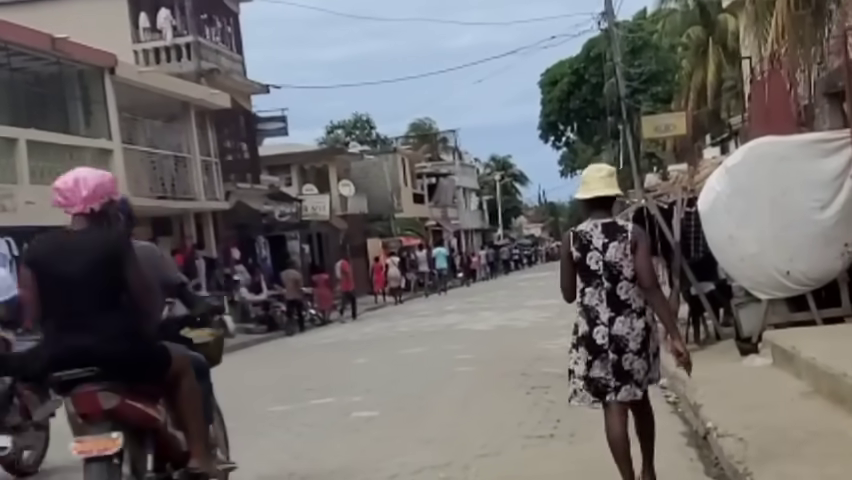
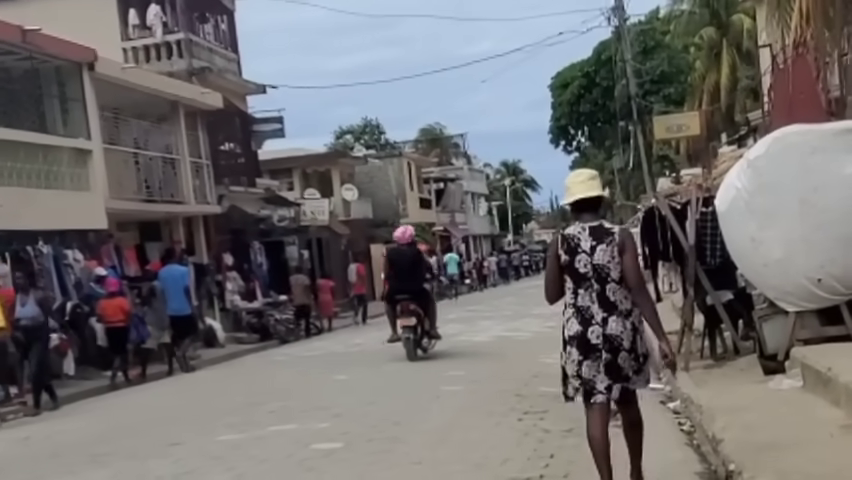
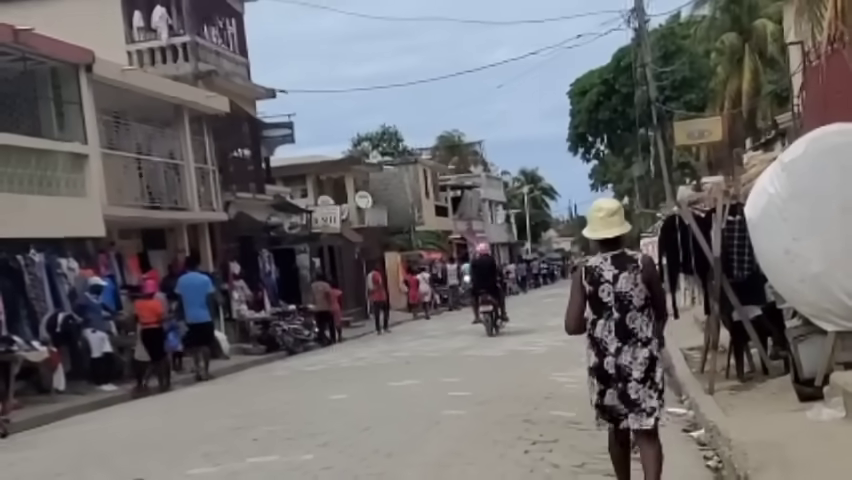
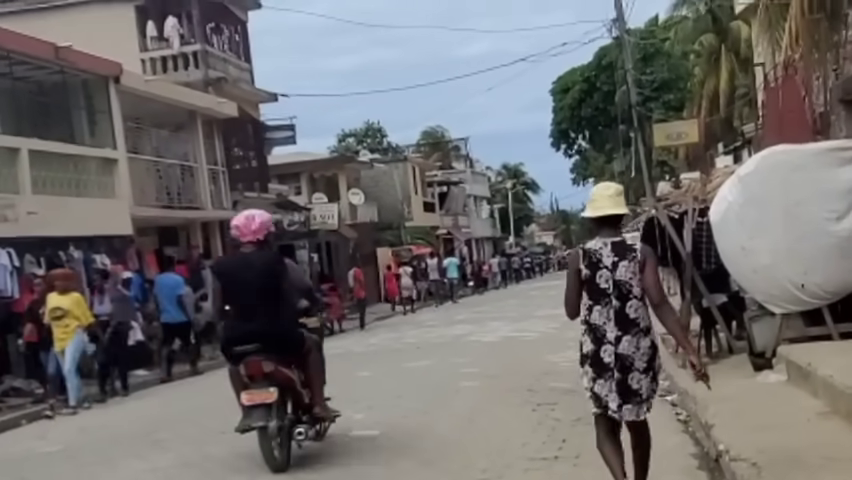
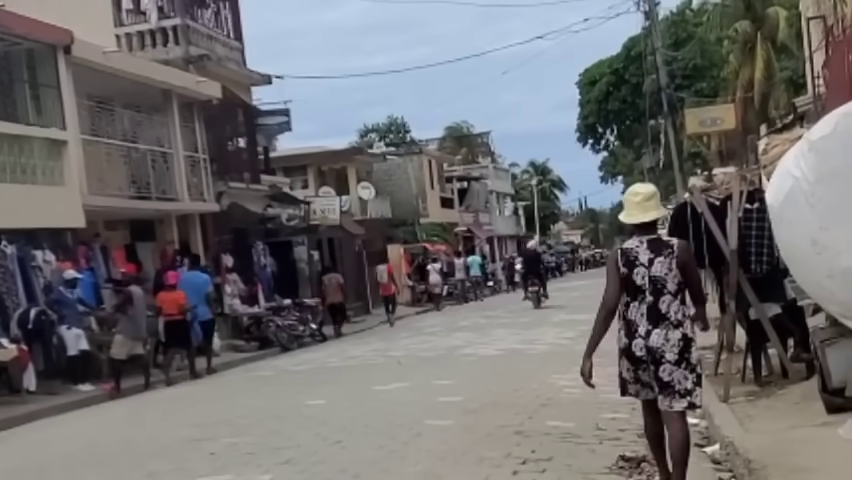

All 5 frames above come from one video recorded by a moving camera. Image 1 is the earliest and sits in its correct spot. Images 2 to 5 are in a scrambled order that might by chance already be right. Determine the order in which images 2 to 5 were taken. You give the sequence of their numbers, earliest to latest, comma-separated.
4, 2, 3, 5
